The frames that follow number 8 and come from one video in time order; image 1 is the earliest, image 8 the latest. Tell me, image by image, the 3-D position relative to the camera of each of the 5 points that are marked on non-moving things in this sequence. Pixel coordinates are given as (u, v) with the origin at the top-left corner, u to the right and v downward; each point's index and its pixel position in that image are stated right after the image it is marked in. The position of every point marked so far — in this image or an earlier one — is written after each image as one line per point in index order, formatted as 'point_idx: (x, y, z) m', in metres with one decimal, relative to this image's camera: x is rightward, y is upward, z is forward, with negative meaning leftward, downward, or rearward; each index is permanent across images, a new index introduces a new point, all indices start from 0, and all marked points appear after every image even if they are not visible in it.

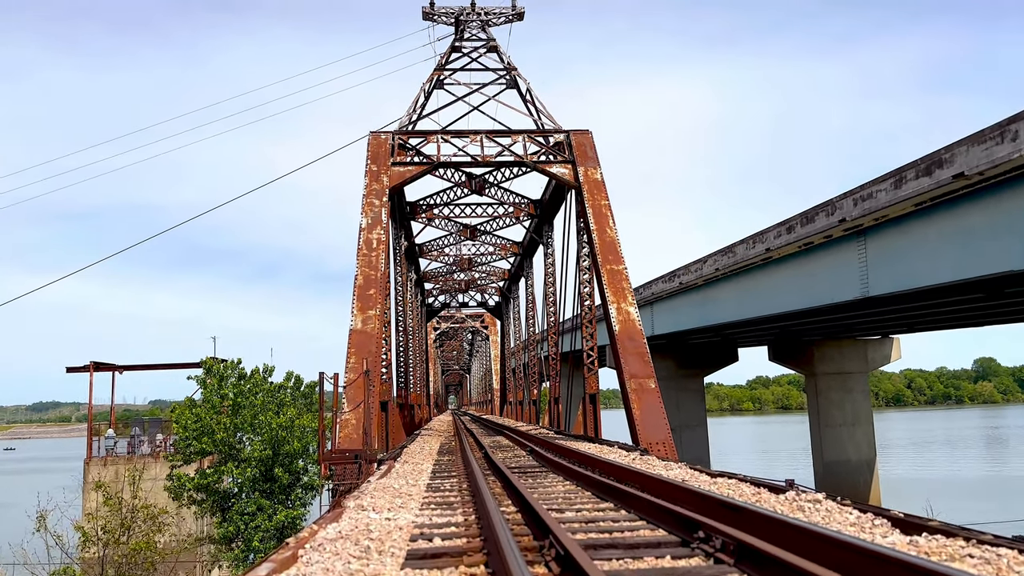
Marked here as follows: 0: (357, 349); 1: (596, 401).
0: (-2.2, -0.8, +10.7) m
1: (+1.5, -2.0, +13.7) m
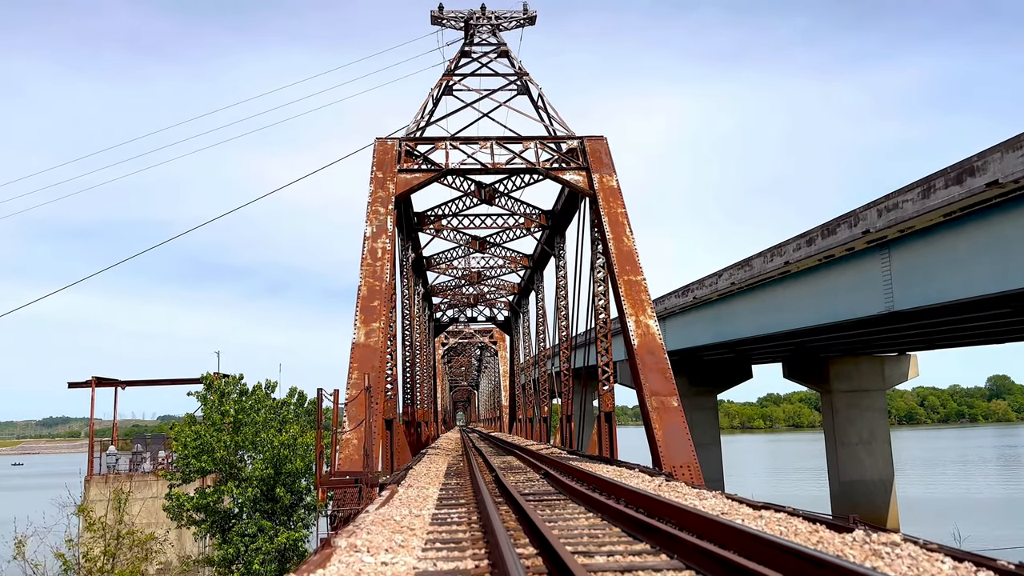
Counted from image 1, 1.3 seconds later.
0: (-2.0, -1.0, +10.2) m
1: (+1.7, -2.2, +13.0) m
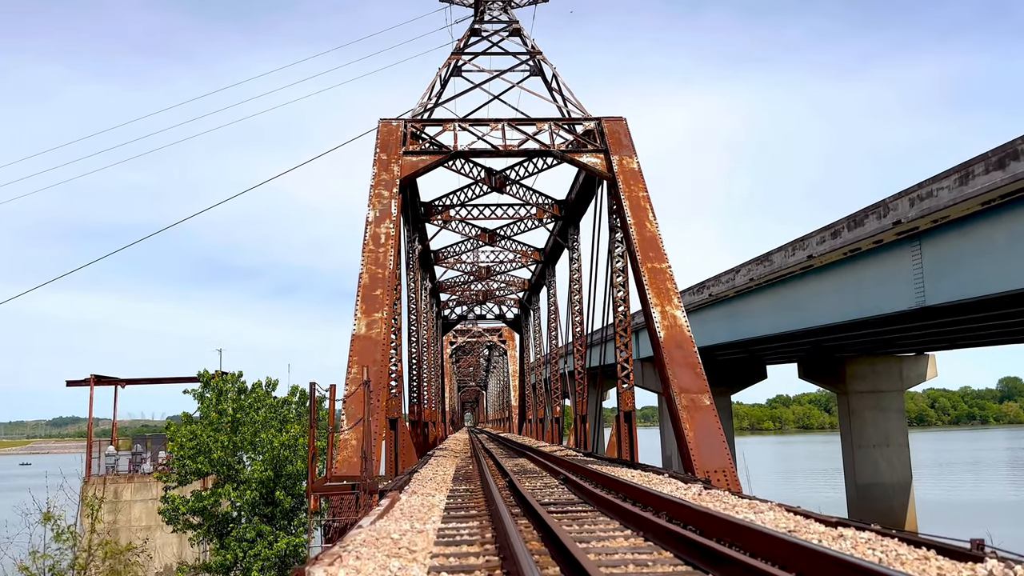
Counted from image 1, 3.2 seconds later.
0: (-1.9, -0.8, +9.4) m
1: (+1.9, -2.0, +12.2) m
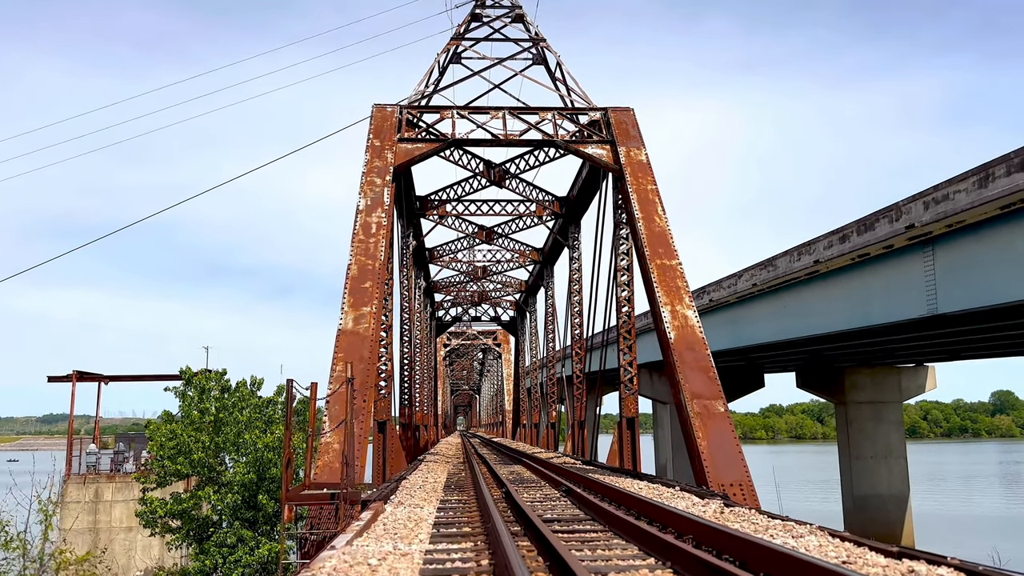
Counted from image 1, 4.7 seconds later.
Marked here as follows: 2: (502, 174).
0: (-1.9, -0.7, +8.7) m
1: (+1.8, -2.0, +11.6) m
2: (-0.2, +2.0, +14.0) m
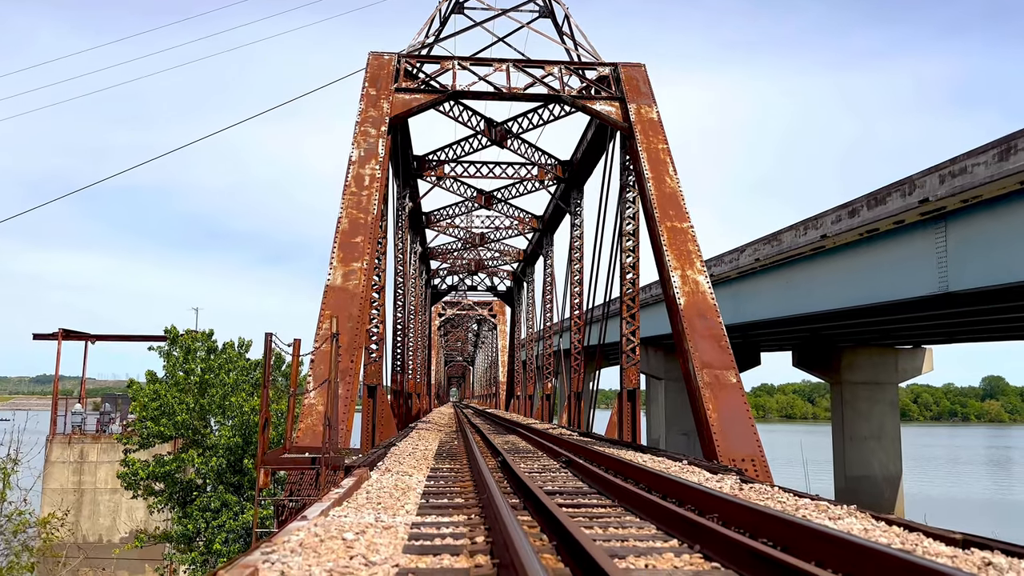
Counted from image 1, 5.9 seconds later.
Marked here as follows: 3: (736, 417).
0: (-1.9, -0.3, +8.2) m
1: (+1.7, -1.6, +11.2) m
2: (-0.1, +2.6, +13.4) m
3: (+2.1, -1.2, +7.3) m
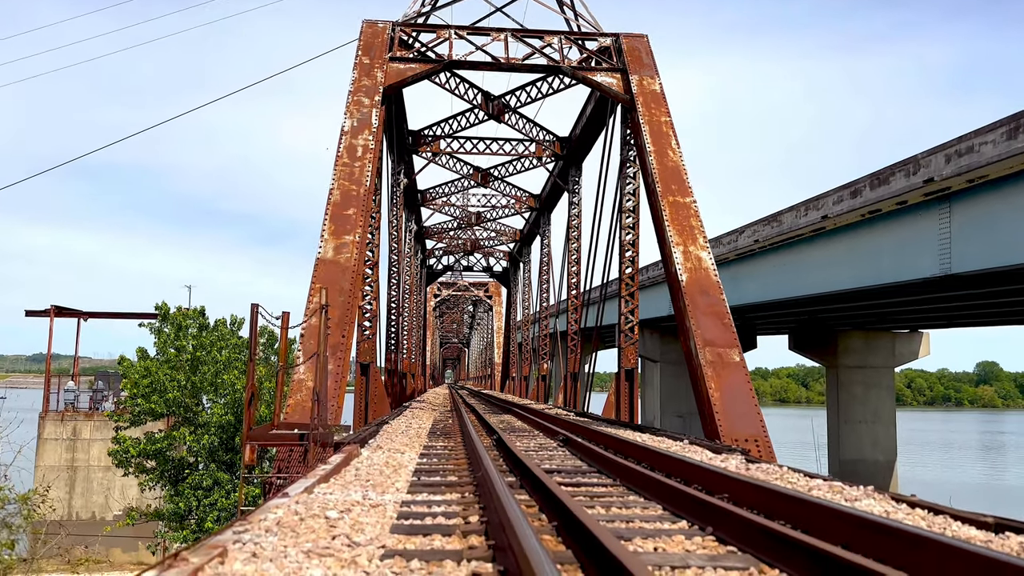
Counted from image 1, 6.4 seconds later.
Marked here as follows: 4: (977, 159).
0: (-1.9, 0.0, +8.0) m
1: (+1.7, -1.3, +11.0) m
2: (-0.2, +3.0, +13.1) m
3: (+2.0, -1.0, +7.1) m
4: (+7.9, +2.2, +13.2) m
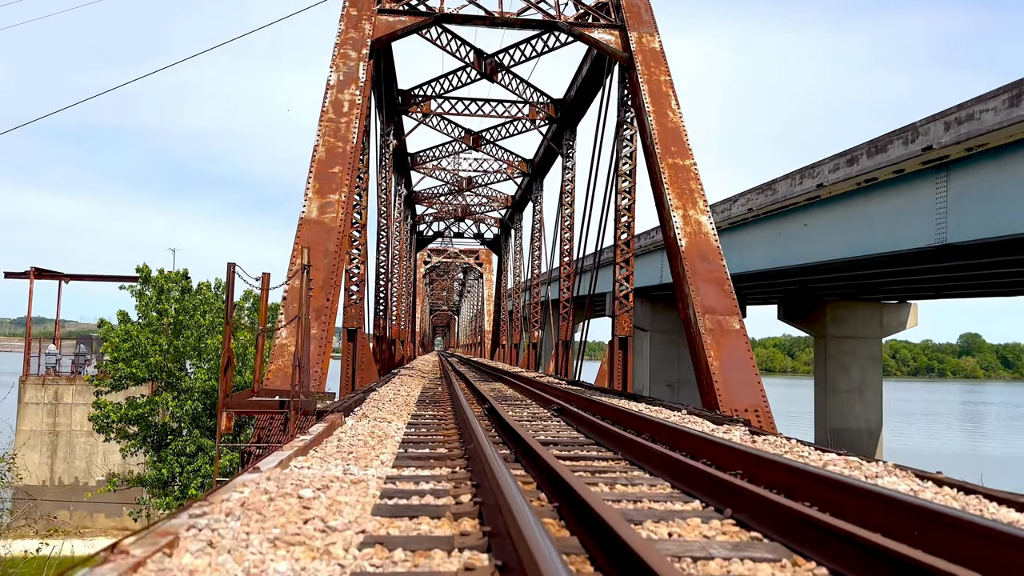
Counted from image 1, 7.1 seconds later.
0: (-2.0, +0.4, +7.7) m
1: (+1.6, -0.8, +10.8) m
2: (-0.3, +3.6, +12.7) m
3: (+2.0, -0.7, +6.9) m
4: (+7.7, +2.7, +12.9) m
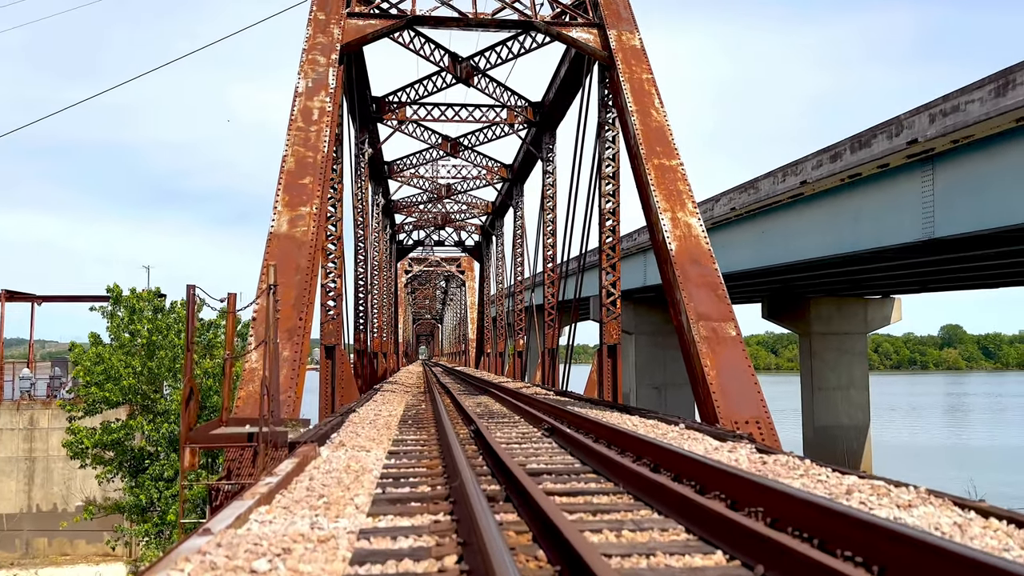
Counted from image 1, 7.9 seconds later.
0: (-2.2, +0.2, +7.3) m
1: (+1.4, -0.9, +10.4) m
2: (-0.7, +3.4, +12.4) m
3: (+1.9, -0.7, +6.6) m
4: (+7.4, +2.8, +12.8) m
